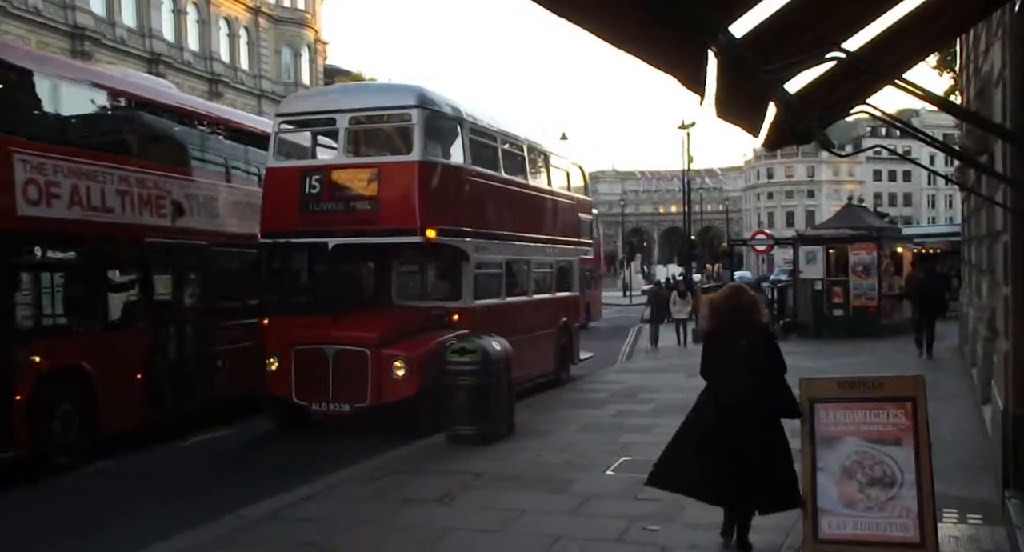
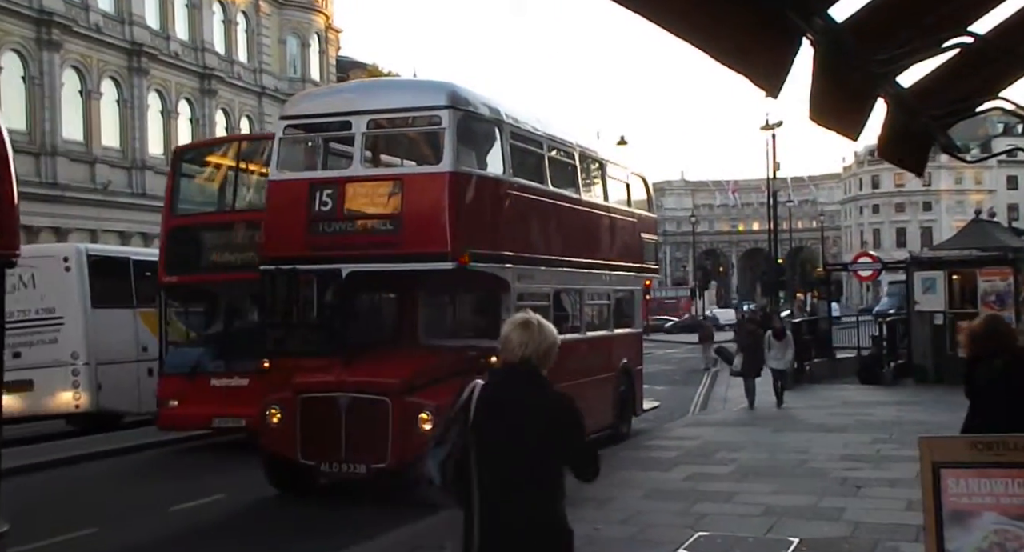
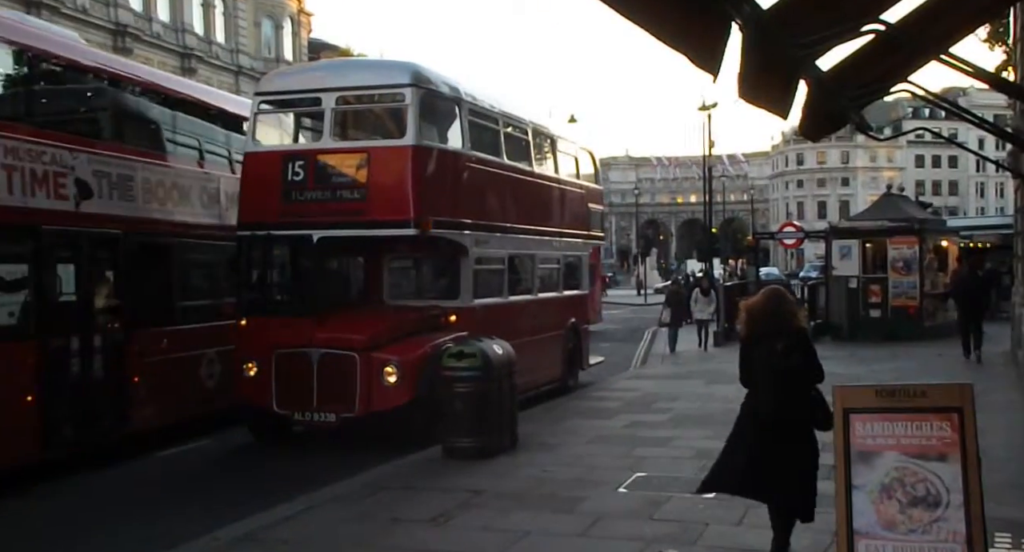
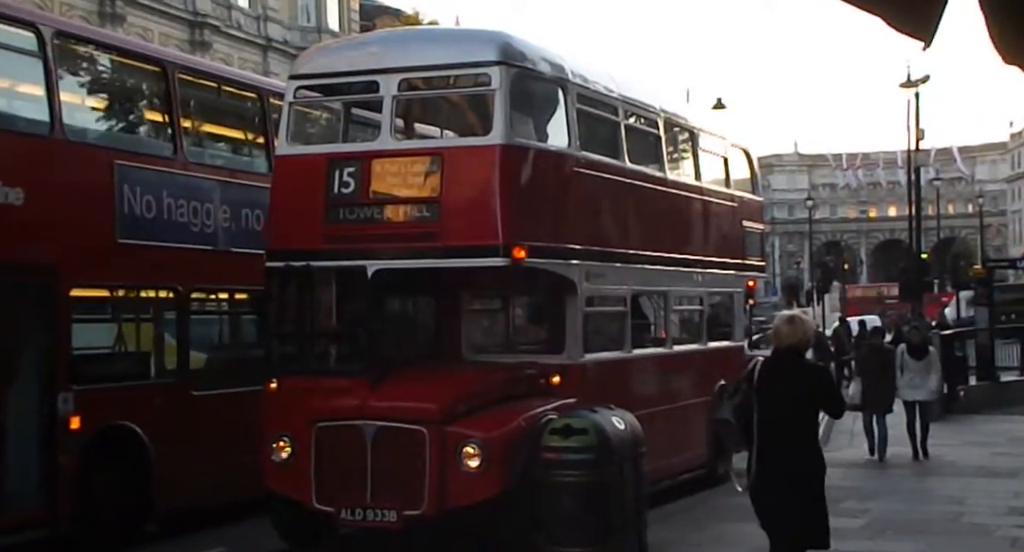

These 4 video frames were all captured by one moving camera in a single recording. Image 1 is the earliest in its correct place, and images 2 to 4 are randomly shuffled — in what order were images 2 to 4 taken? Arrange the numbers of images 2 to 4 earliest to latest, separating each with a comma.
3, 2, 4
